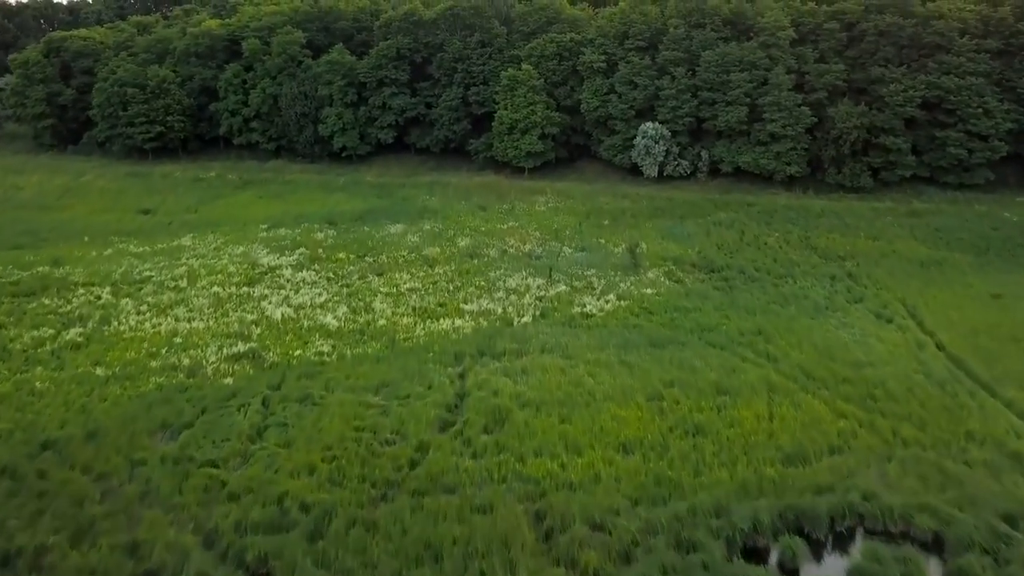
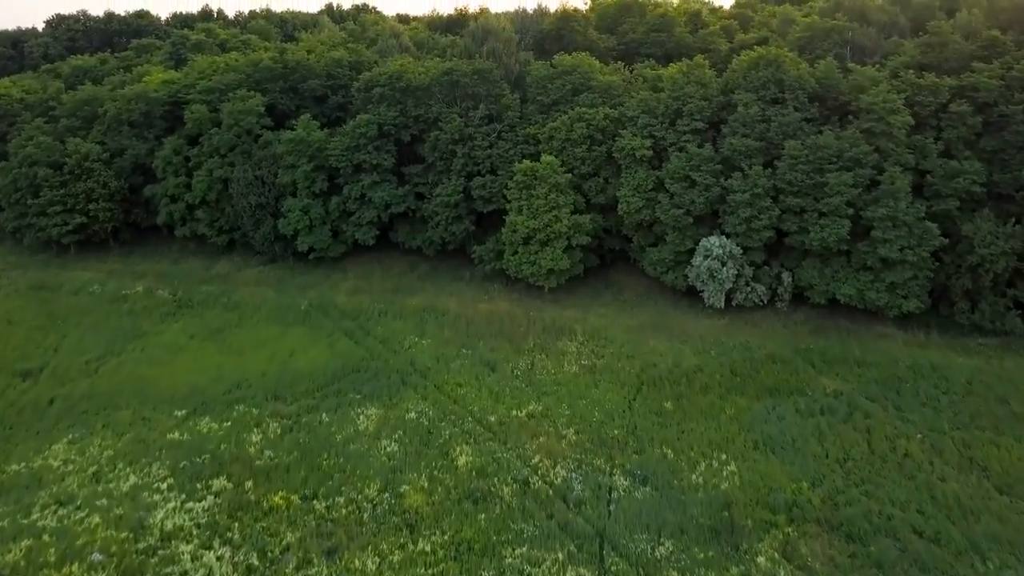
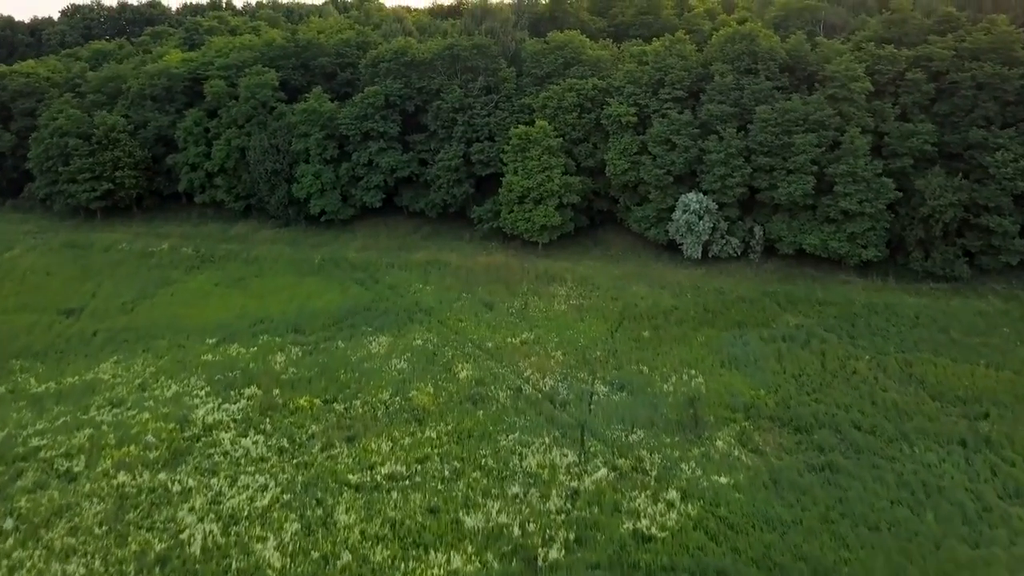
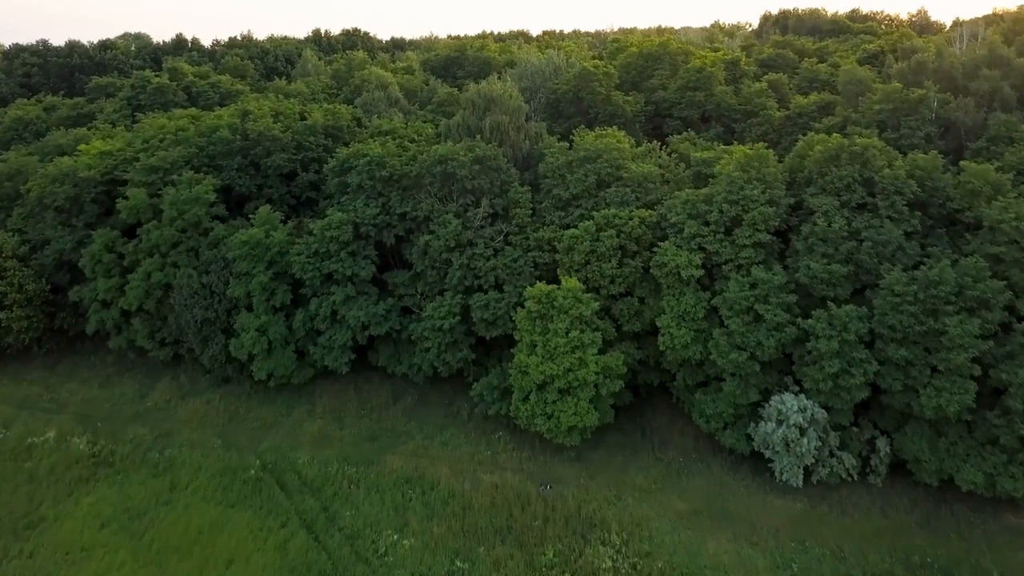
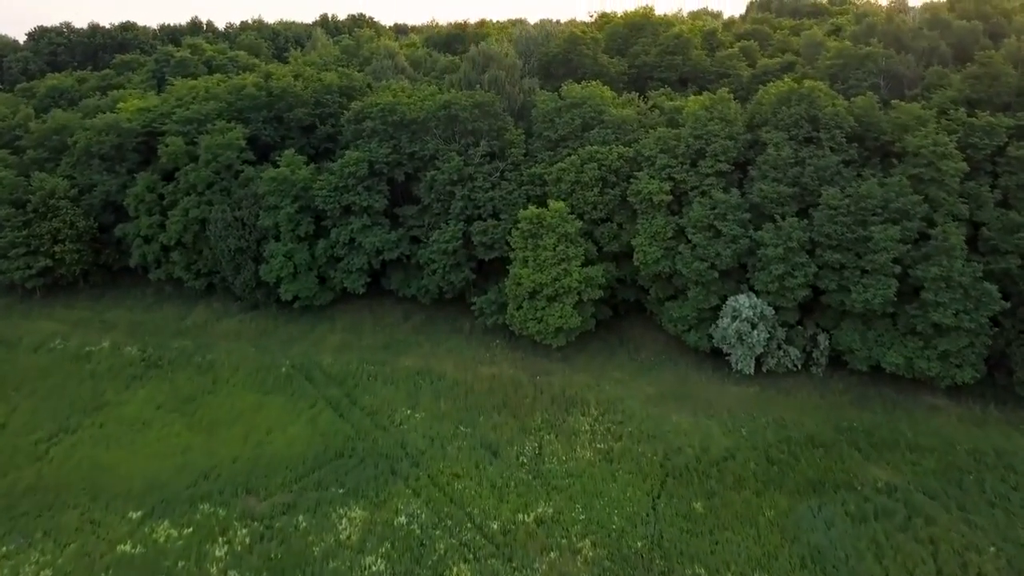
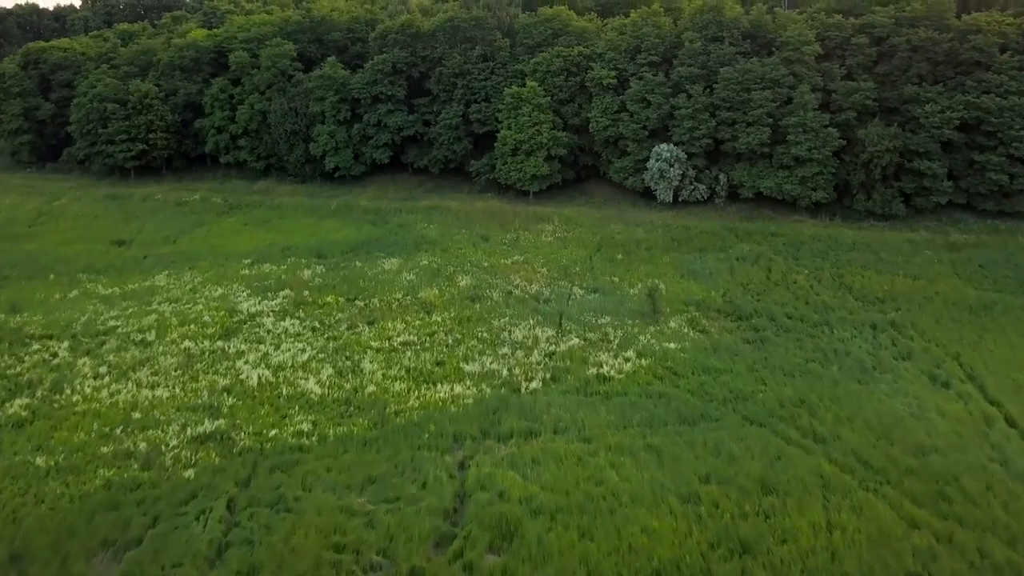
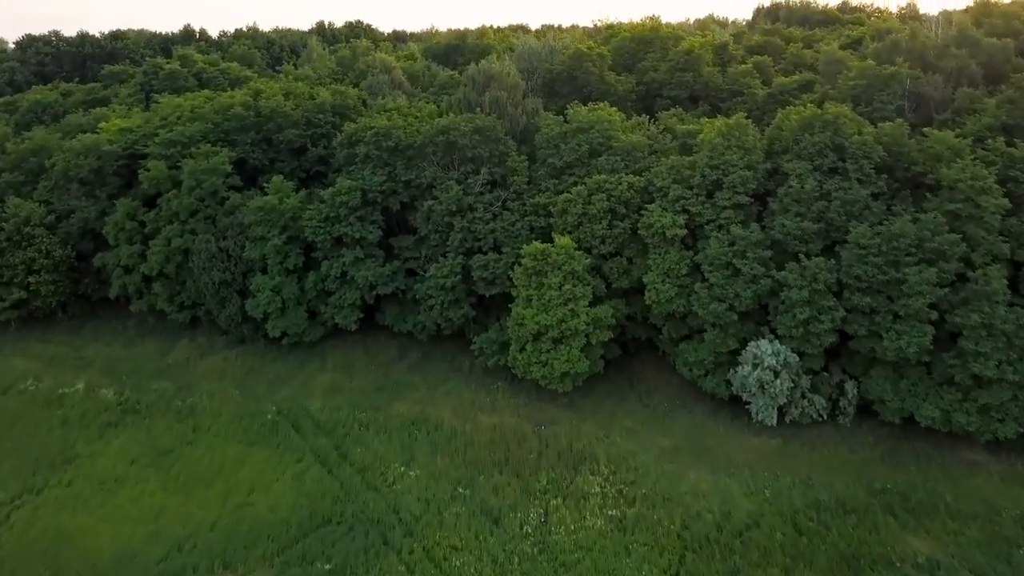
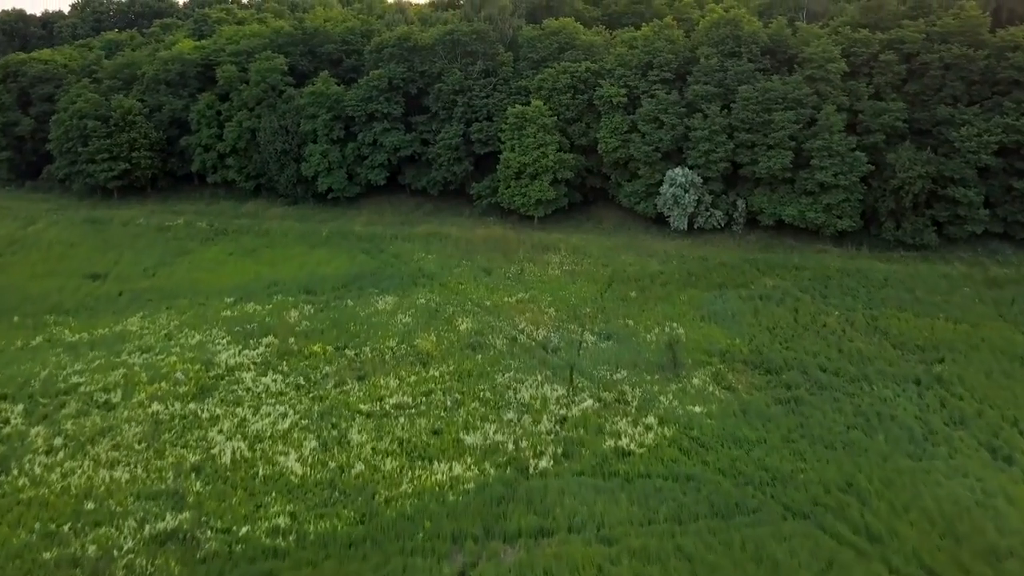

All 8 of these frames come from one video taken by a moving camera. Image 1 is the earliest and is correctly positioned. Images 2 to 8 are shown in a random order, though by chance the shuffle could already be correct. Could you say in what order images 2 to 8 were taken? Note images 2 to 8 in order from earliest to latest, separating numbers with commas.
6, 8, 3, 2, 5, 7, 4
